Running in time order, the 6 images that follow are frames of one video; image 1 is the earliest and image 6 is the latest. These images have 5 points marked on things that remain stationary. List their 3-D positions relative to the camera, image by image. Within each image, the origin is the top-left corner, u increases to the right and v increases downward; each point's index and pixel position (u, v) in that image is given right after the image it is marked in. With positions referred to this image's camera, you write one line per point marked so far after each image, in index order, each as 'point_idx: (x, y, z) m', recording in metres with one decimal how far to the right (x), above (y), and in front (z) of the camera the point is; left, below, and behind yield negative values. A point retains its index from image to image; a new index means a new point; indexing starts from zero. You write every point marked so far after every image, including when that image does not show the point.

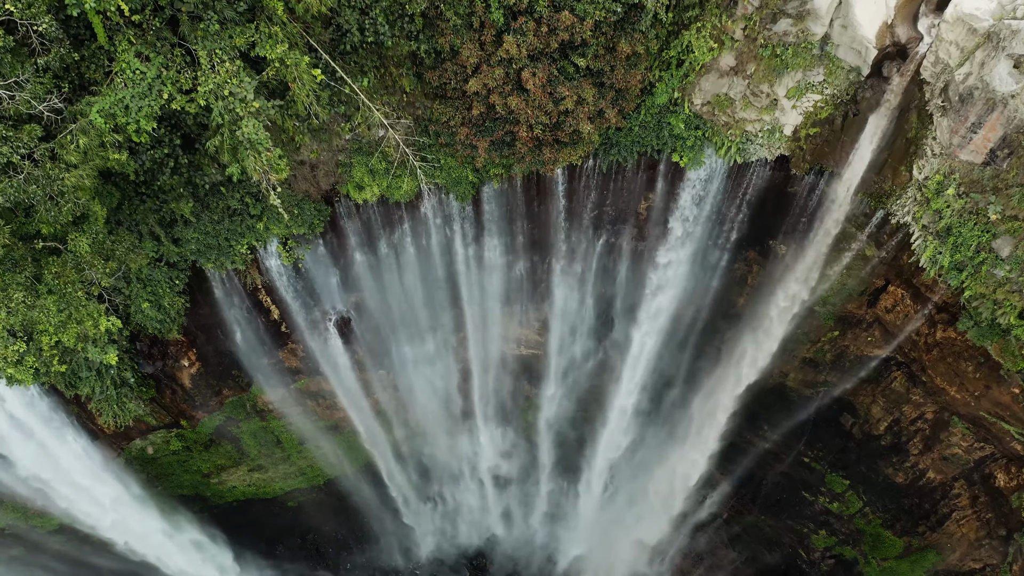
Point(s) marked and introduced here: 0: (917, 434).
0: (+8.0, -3.1, +11.1) m
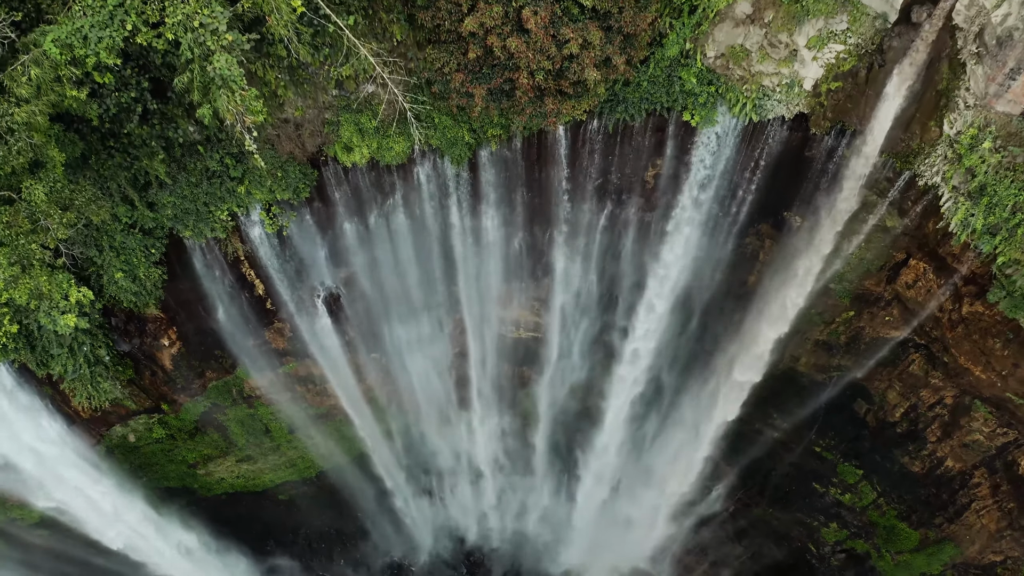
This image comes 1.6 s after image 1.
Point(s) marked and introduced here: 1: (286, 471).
0: (+8.0, -2.6, +10.5) m
1: (-5.6, -4.7, +13.7) m
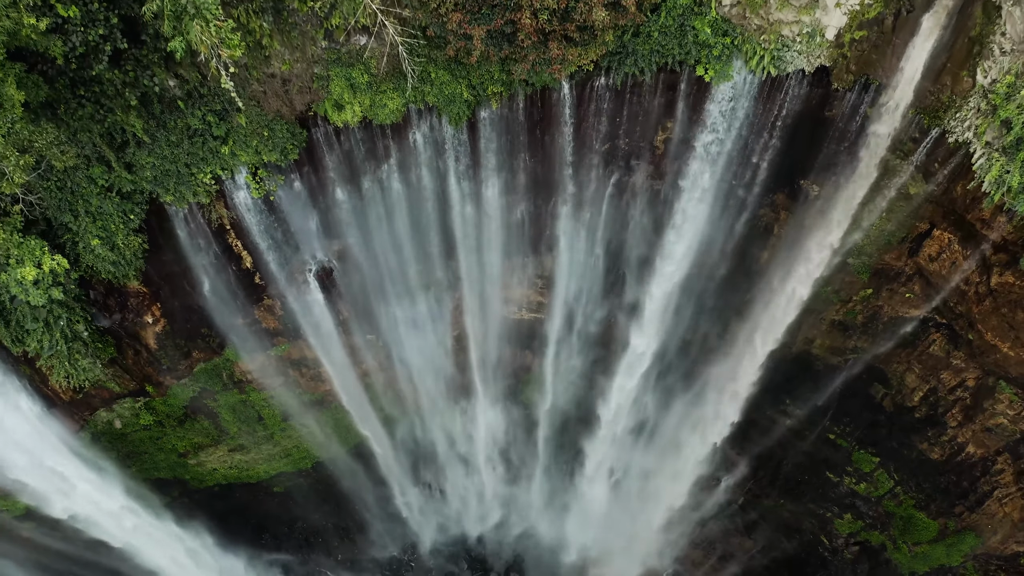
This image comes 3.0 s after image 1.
0: (+8.0, -2.1, +10.0) m
1: (-5.5, -4.2, +13.2) m
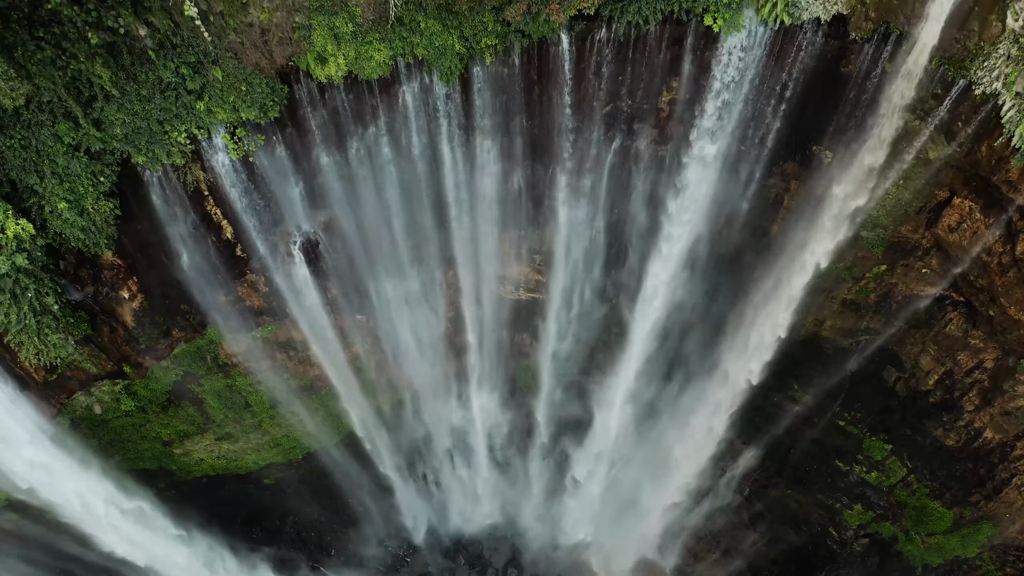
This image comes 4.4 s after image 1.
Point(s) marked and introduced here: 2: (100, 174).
0: (+8.0, -1.7, +9.4) m
1: (-5.6, -3.7, +12.7) m
2: (-6.1, +1.7, +8.2) m
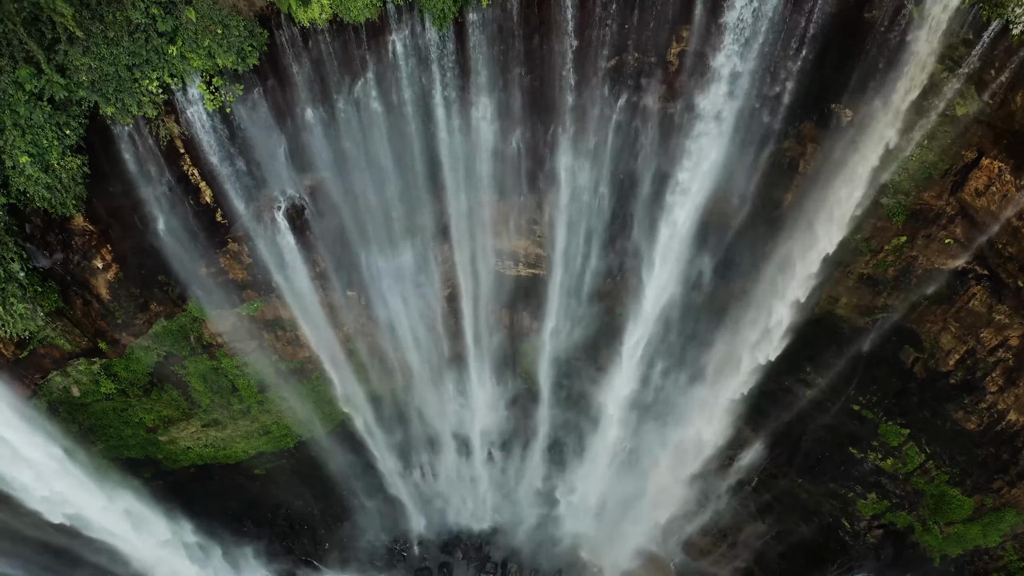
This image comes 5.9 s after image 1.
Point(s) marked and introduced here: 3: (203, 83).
0: (+7.9, -1.1, +8.9) m
1: (-5.6, -3.2, +12.1) m
2: (-6.1, +2.2, +7.6) m
3: (-4.3, +2.8, +7.8) m
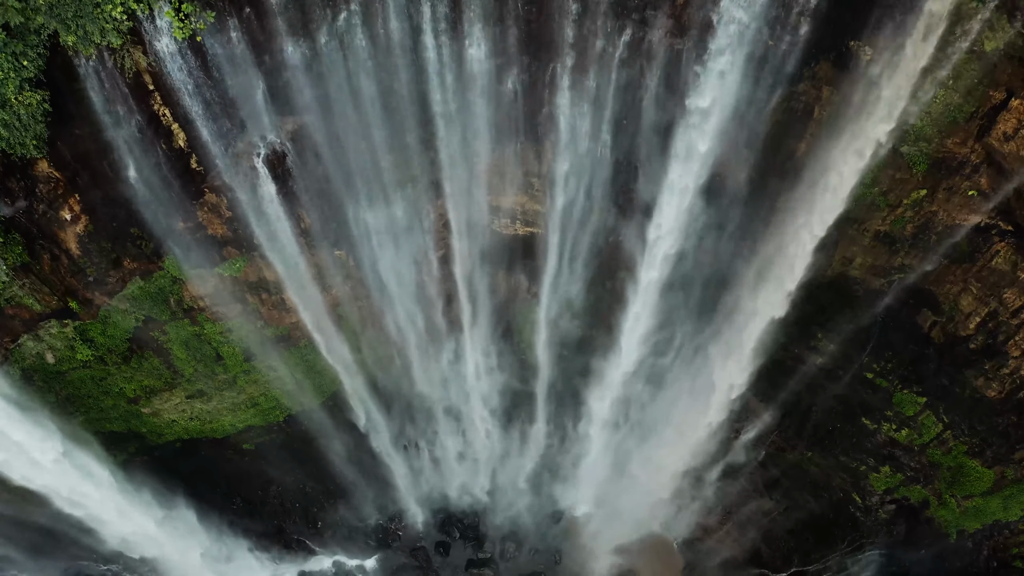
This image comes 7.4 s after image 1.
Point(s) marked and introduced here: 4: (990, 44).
0: (+7.9, -0.4, +8.3) m
1: (-5.6, -2.5, +11.5) m
2: (-6.2, +2.9, +7.0) m
3: (-4.4, +3.5, +7.2) m
4: (+6.2, +3.3, +7.0) m
